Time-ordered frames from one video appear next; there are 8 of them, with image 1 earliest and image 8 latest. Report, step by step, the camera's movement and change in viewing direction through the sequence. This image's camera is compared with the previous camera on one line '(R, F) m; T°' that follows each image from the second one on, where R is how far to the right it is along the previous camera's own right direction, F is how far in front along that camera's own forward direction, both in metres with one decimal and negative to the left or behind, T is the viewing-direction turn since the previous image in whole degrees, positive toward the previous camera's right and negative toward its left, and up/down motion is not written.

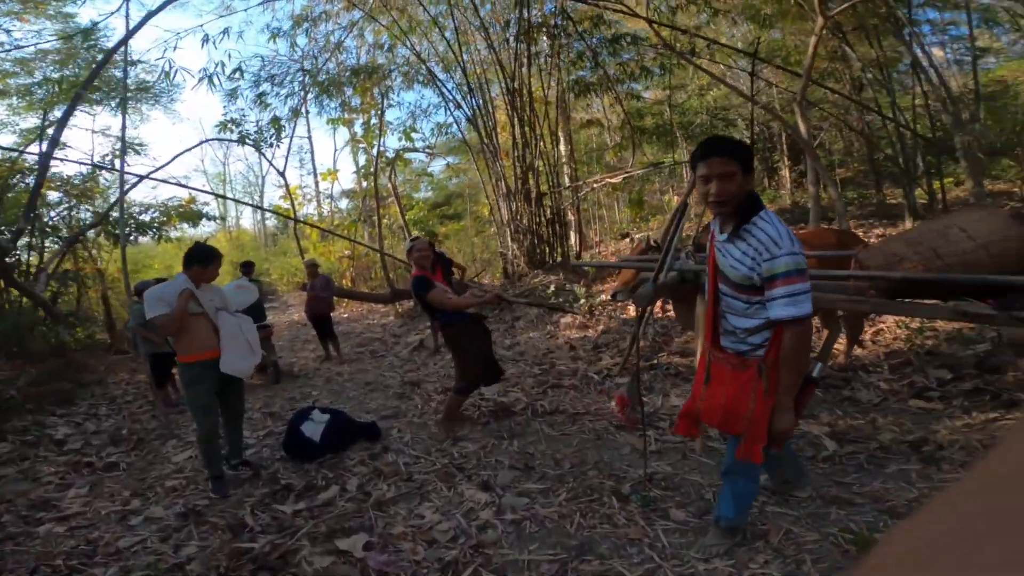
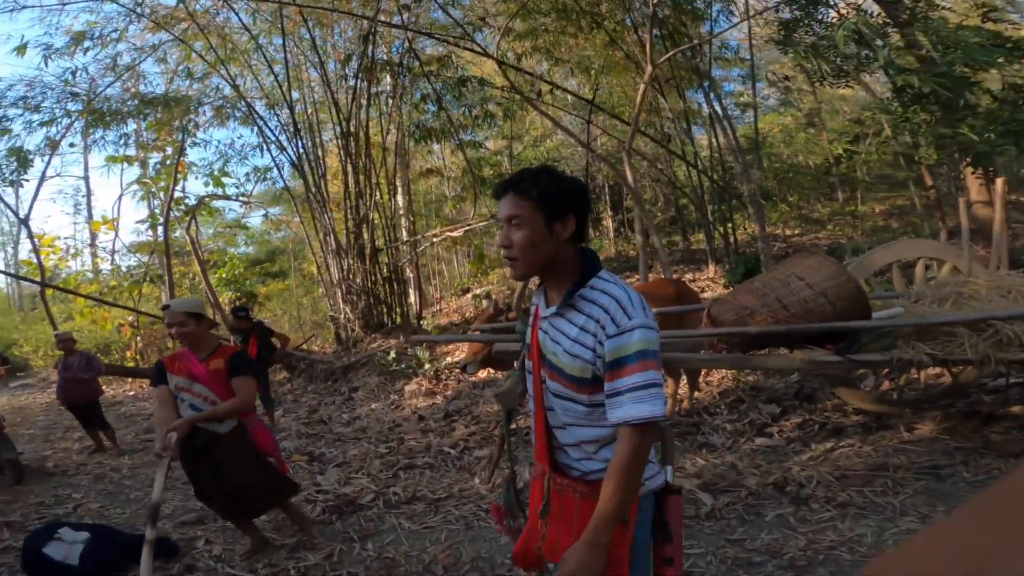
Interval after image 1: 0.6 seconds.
(-0.3, +0.6) m; +16°
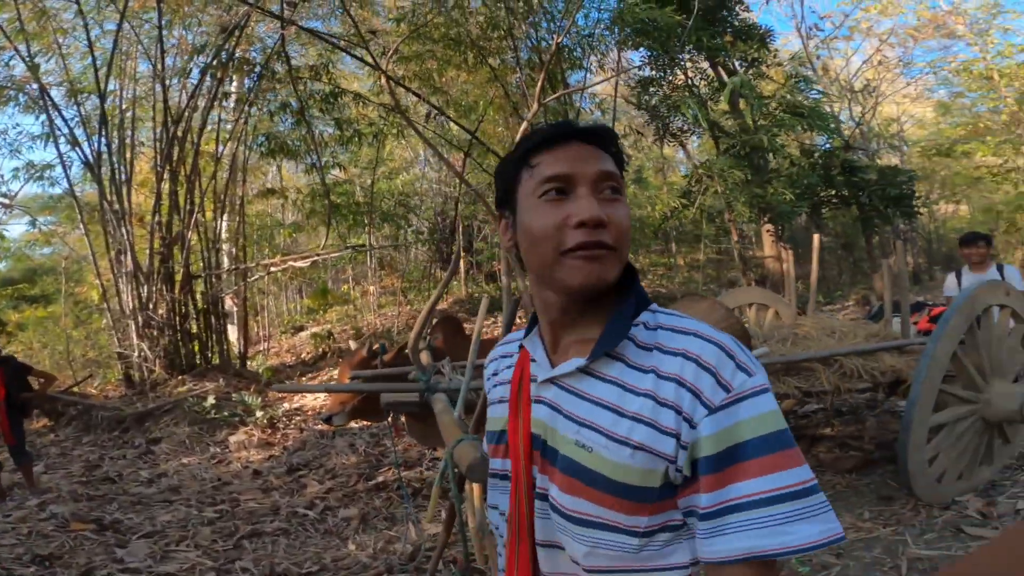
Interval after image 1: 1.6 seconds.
(-0.9, +0.5) m; +21°
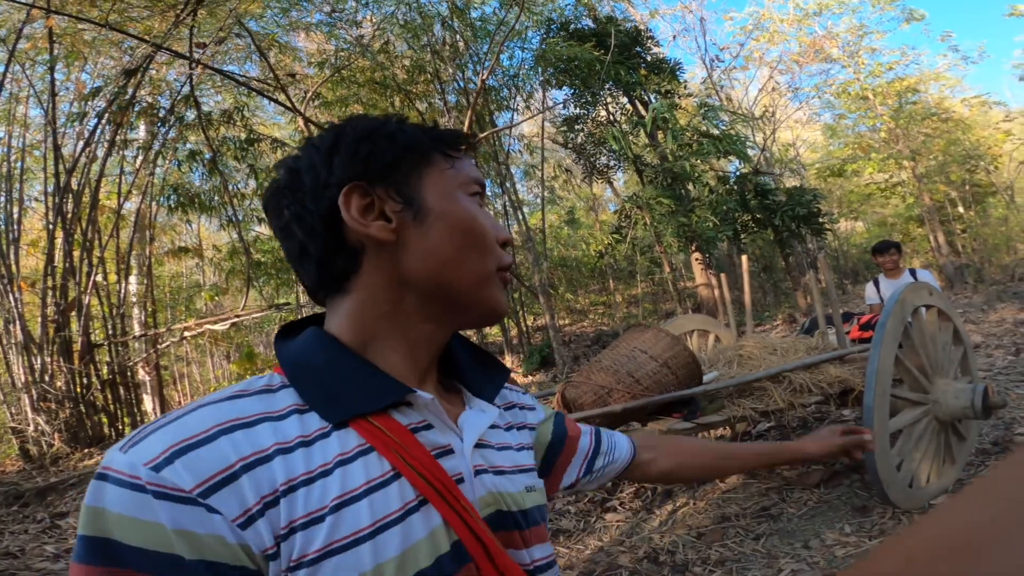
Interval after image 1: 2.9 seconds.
(-0.3, +0.3) m; +8°
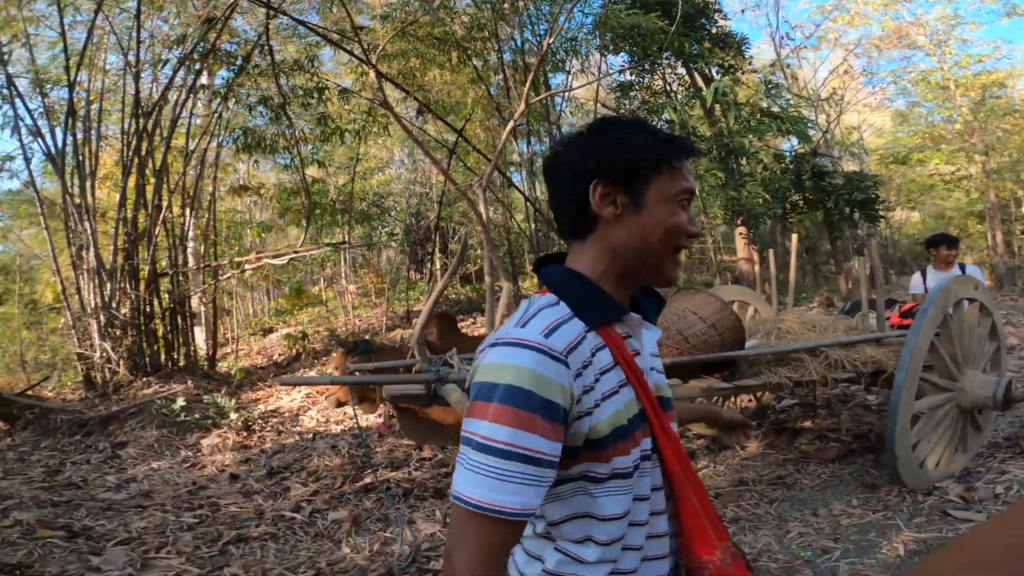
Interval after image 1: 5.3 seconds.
(0.0, -0.2) m; -3°
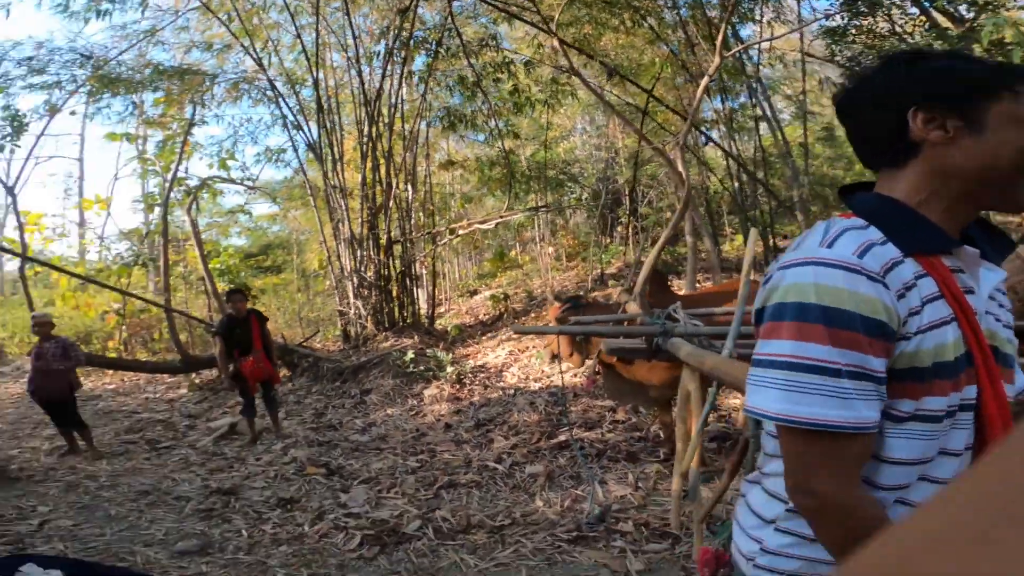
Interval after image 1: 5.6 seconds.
(+0.9, 0.0) m; -23°
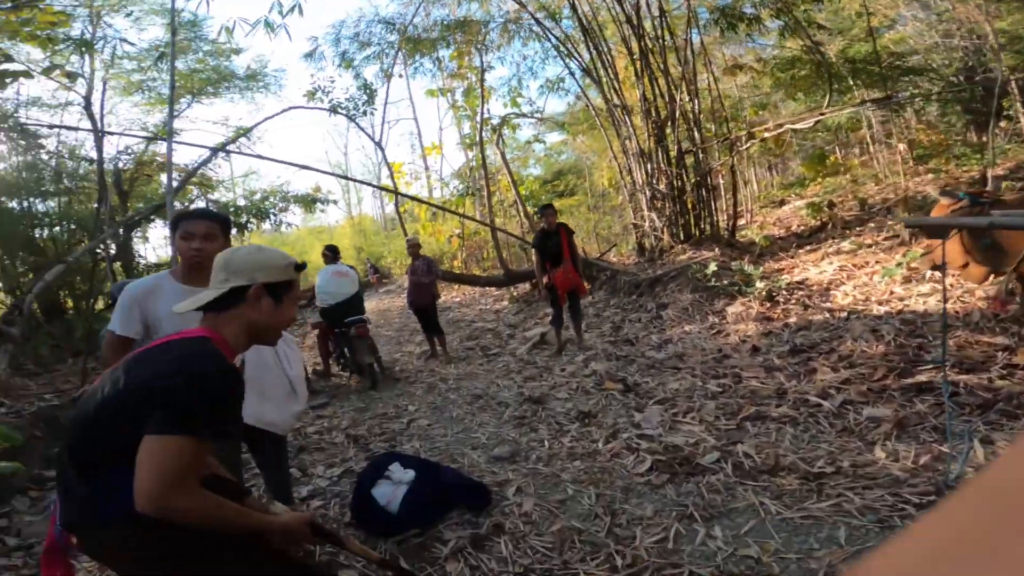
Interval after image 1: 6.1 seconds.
(-0.2, +0.2) m; -21°
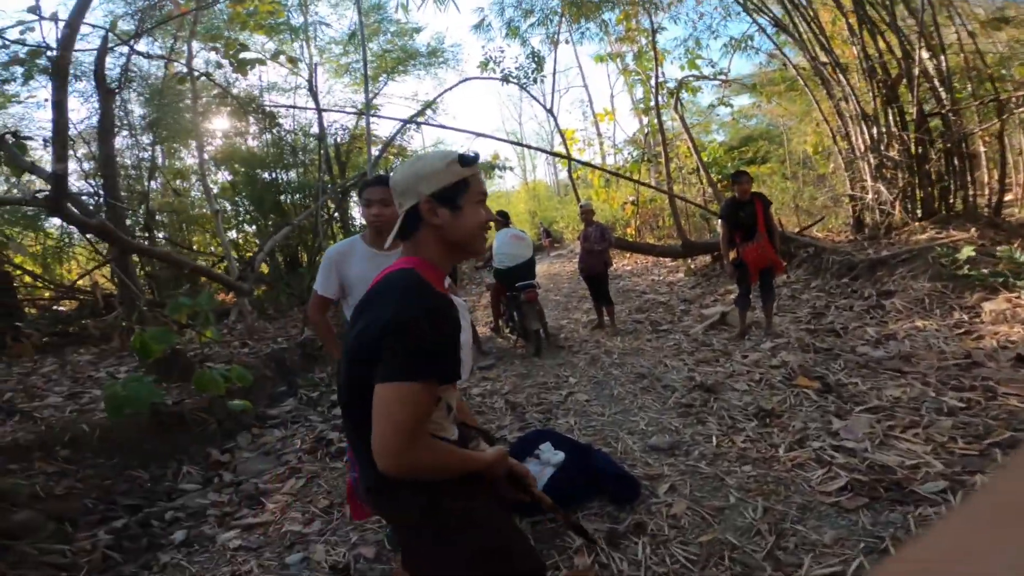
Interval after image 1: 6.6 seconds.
(-0.3, +0.6) m; -9°
